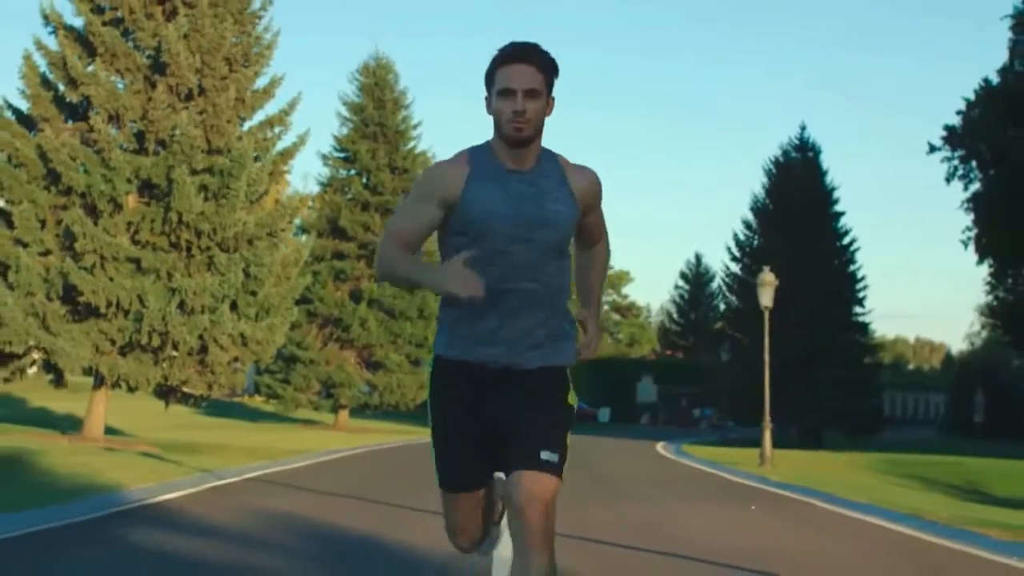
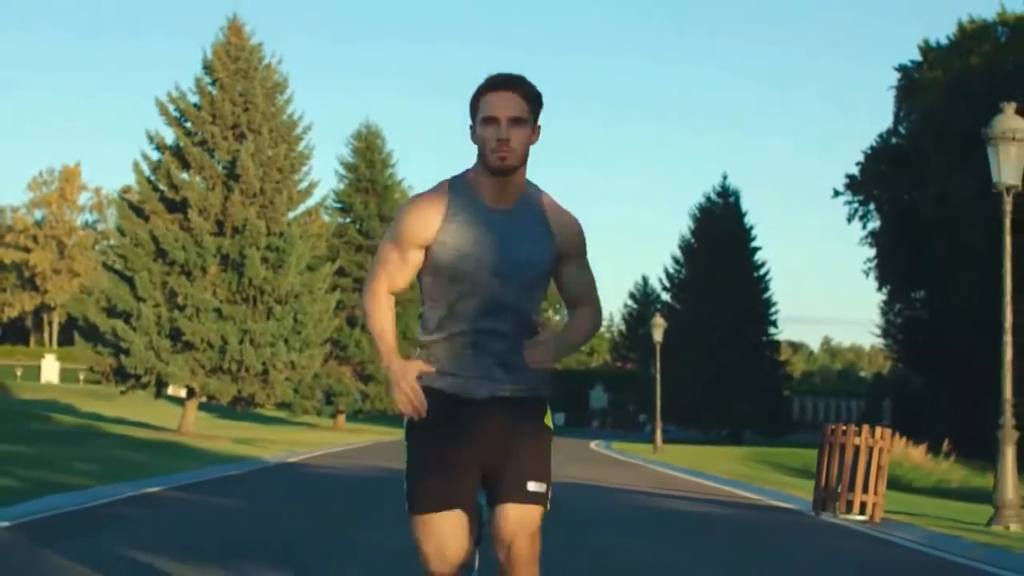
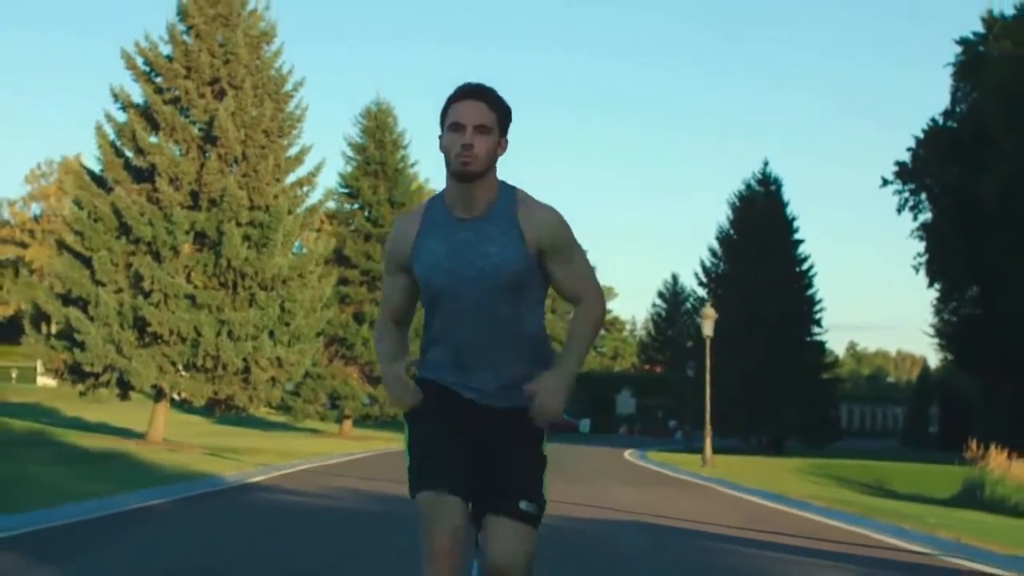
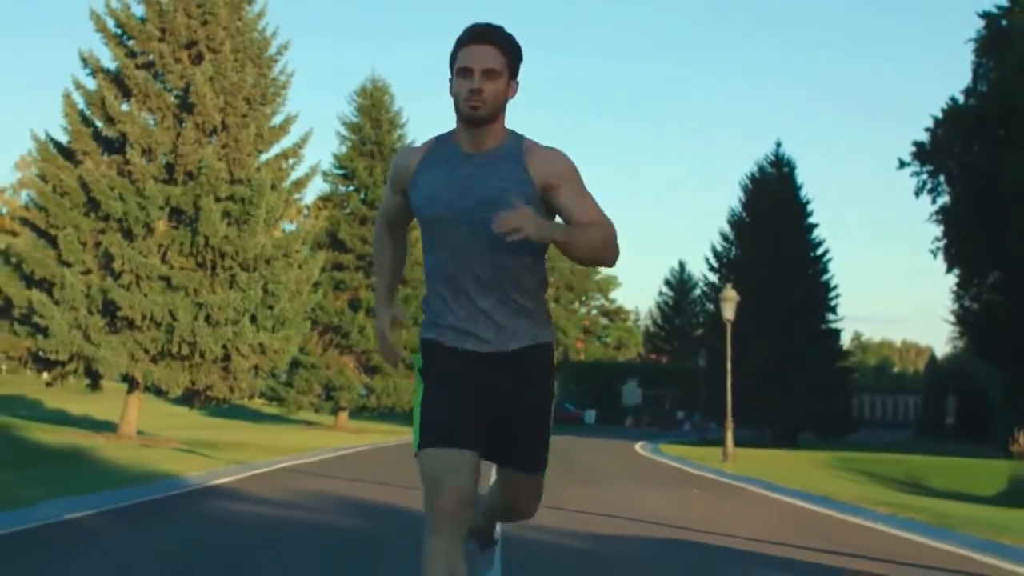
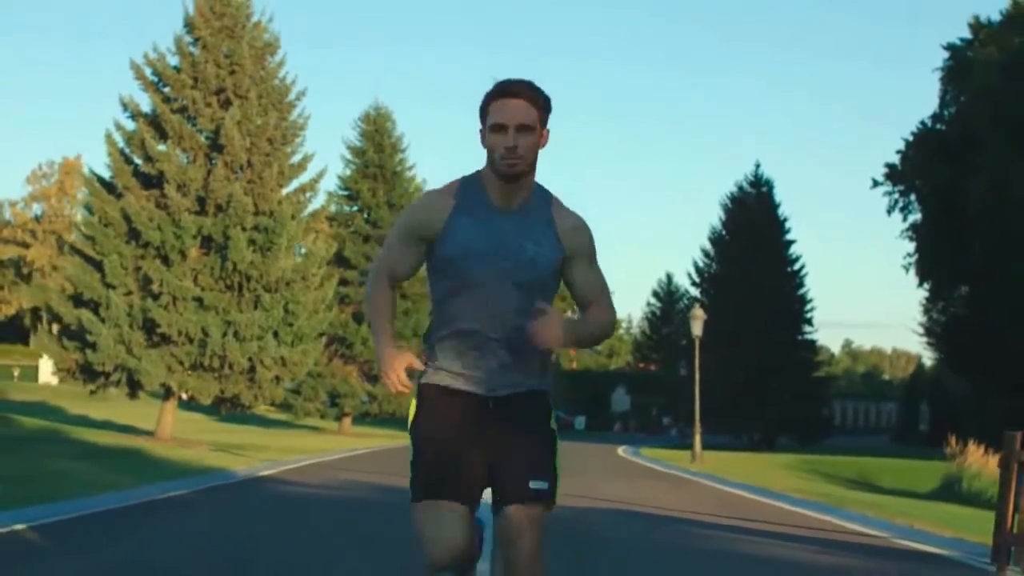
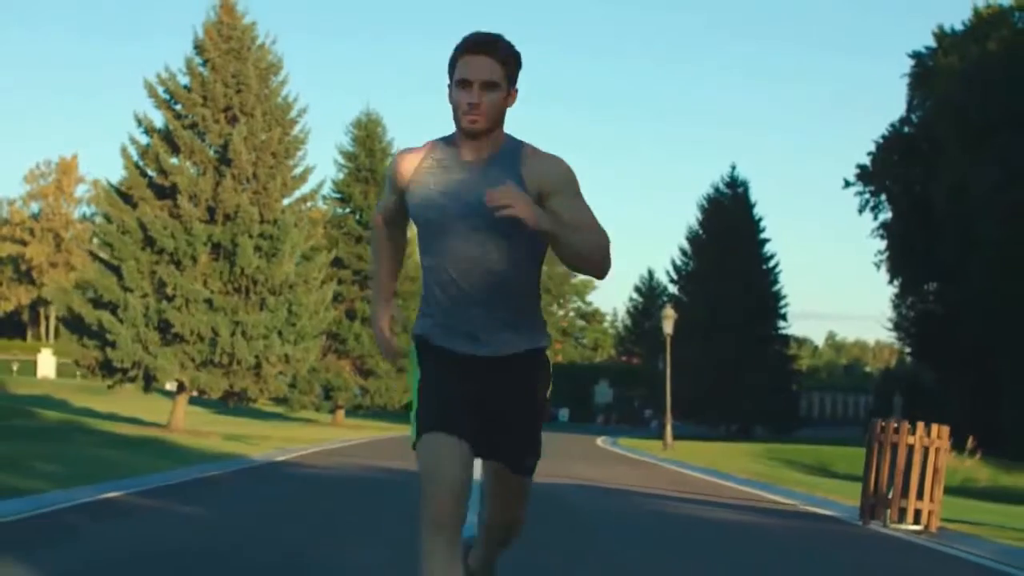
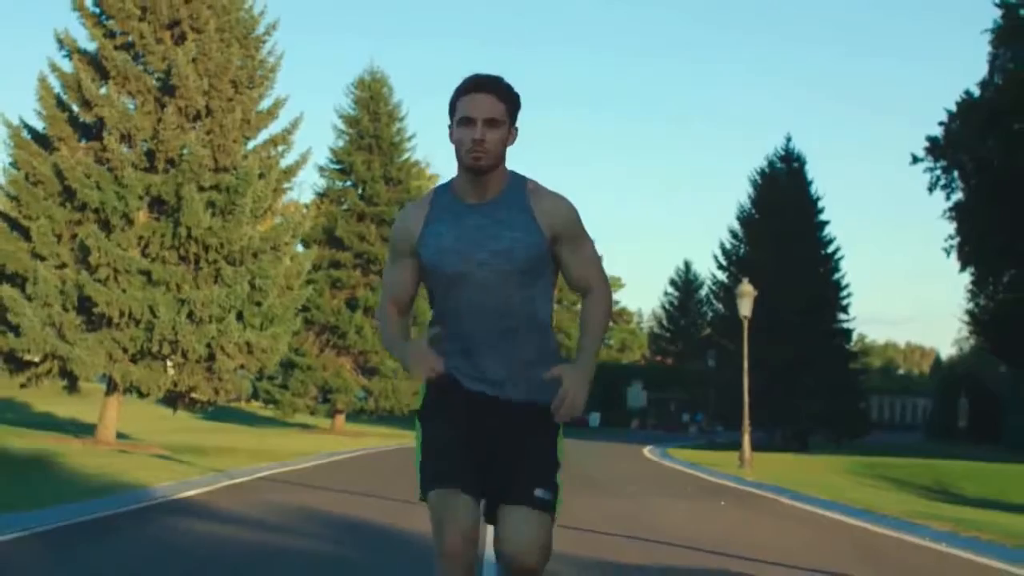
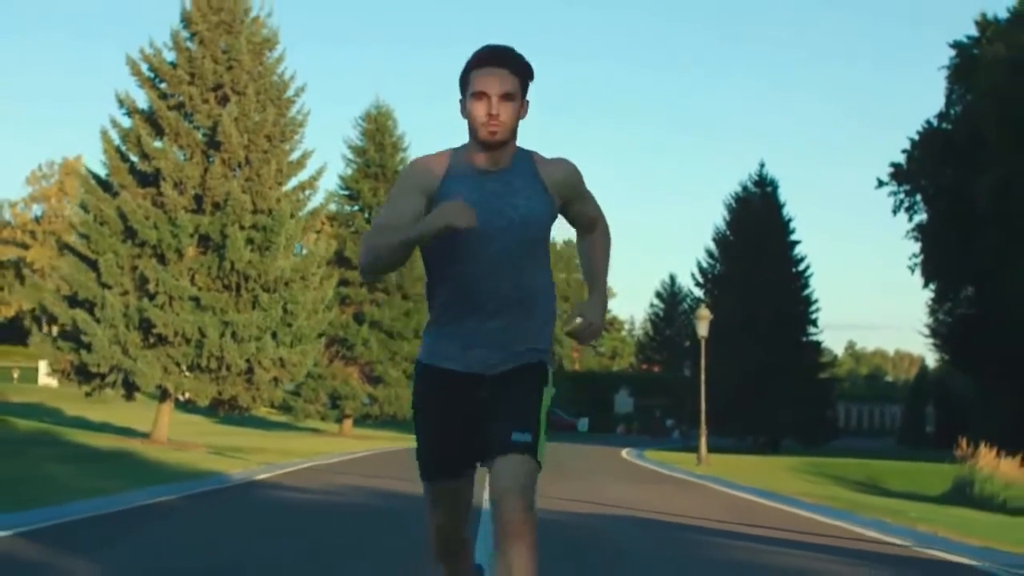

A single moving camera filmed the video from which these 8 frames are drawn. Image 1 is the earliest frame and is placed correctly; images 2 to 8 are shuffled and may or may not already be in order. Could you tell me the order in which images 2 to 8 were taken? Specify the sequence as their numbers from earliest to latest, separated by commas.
7, 4, 3, 8, 5, 6, 2
